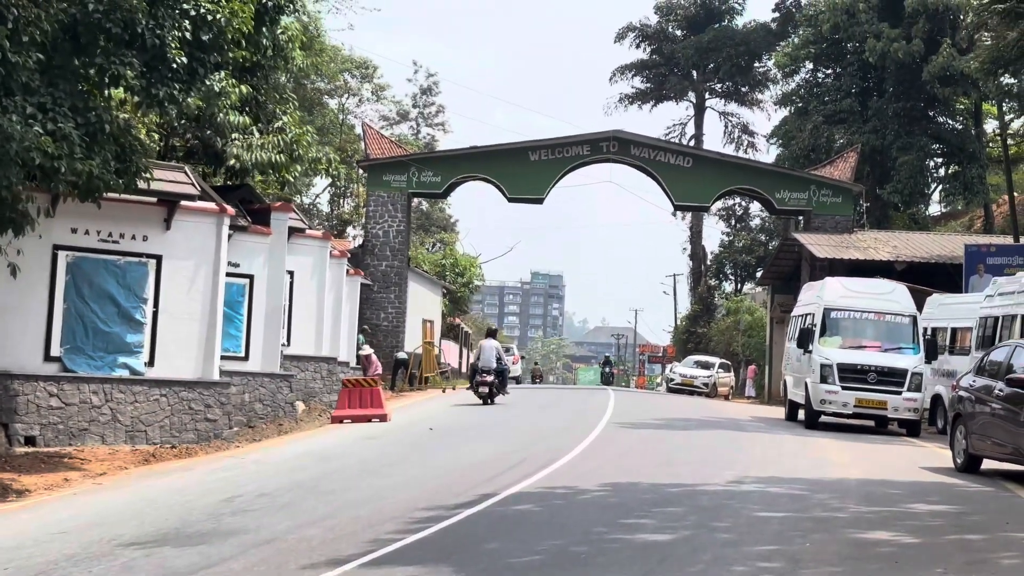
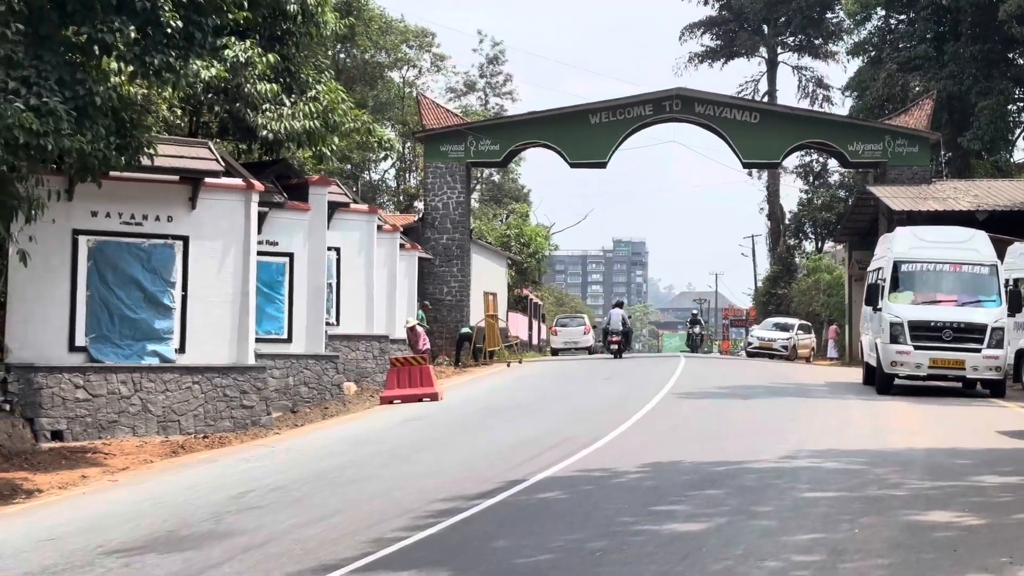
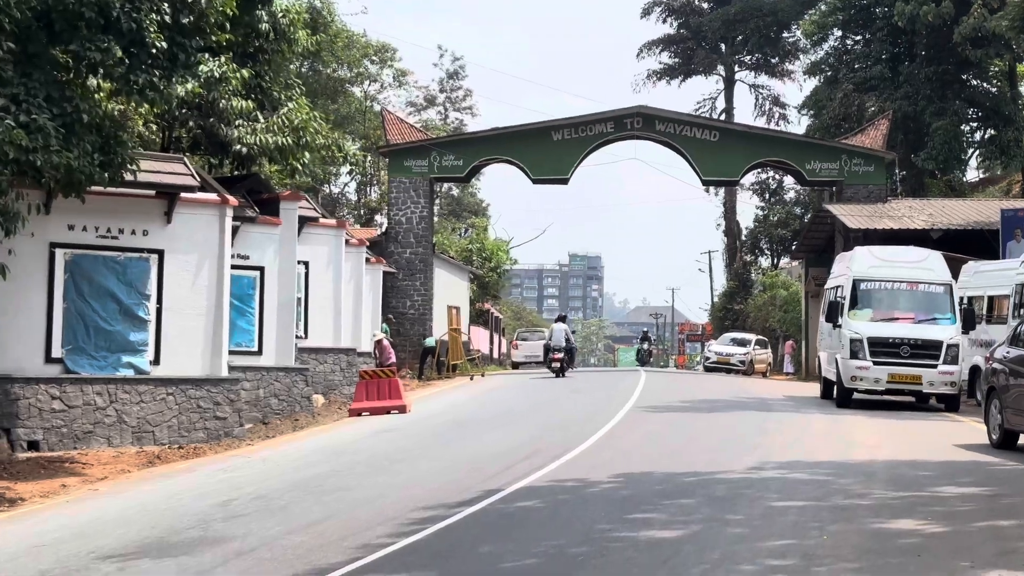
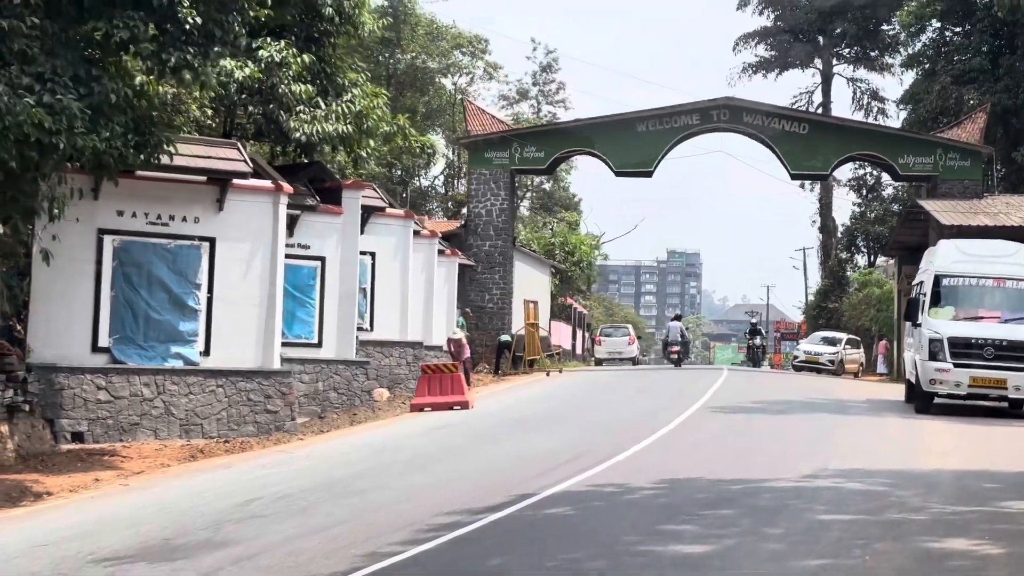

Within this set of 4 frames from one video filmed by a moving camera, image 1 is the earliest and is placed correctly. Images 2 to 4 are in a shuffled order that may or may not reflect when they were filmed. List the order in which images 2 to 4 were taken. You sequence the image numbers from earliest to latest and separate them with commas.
3, 2, 4
